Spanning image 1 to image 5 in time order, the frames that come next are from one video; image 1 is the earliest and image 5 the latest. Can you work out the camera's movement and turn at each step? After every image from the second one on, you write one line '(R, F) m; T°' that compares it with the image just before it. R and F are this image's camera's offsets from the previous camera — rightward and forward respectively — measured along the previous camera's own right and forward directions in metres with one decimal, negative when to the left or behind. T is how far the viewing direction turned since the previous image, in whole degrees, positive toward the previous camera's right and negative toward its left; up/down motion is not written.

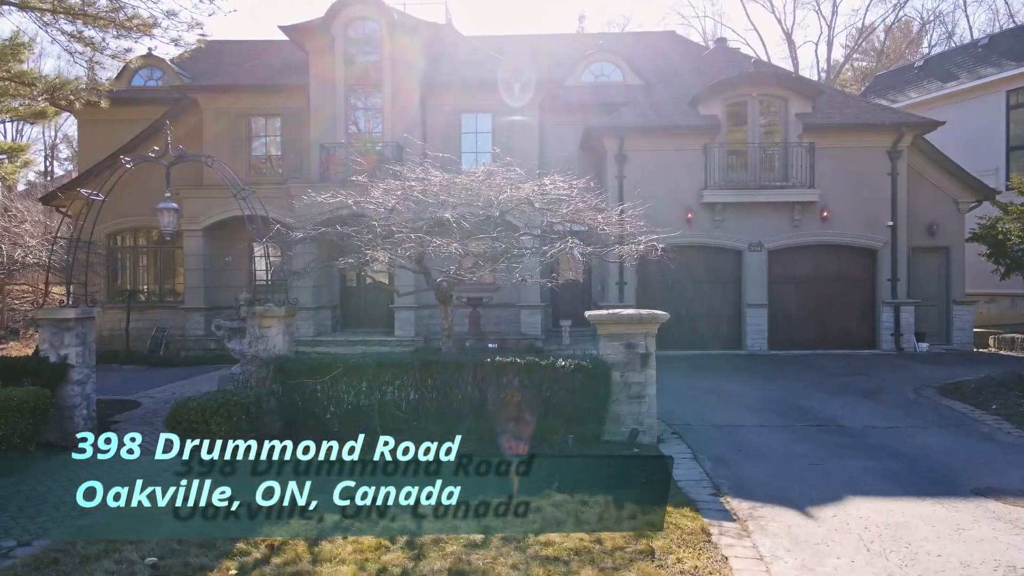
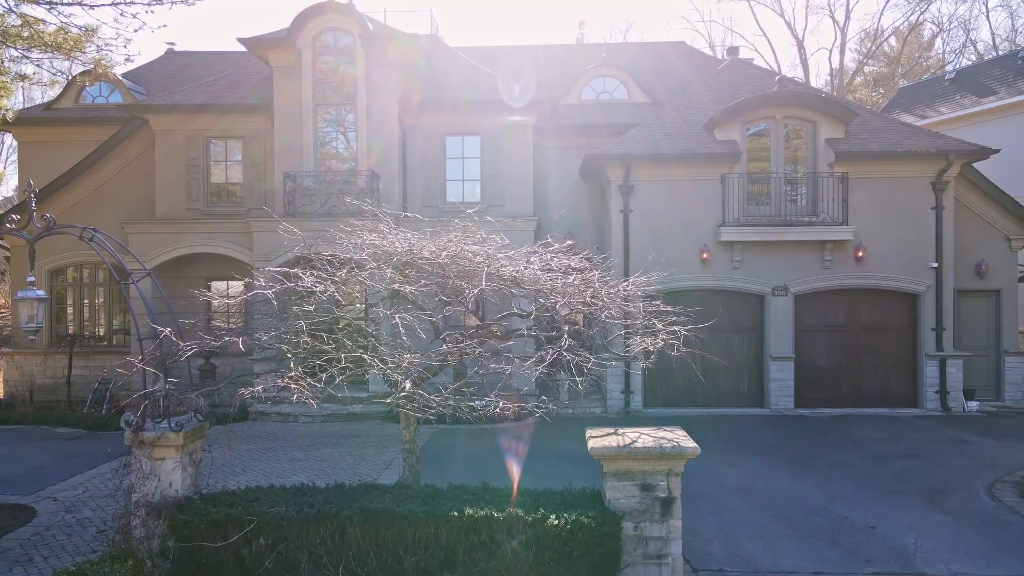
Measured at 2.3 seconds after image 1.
(+0.2, +1.8) m; 0°
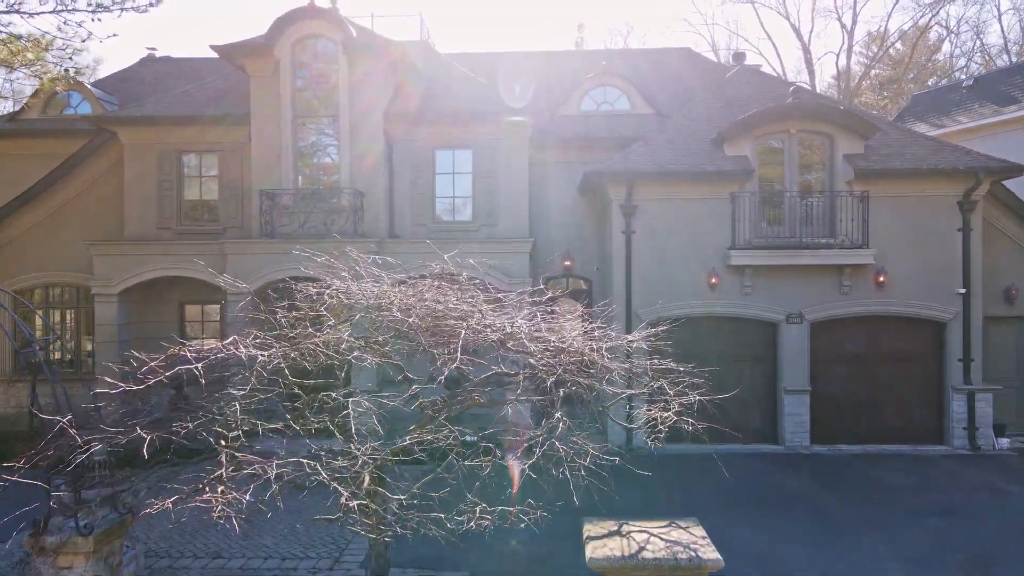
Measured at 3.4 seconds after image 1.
(+0.1, +0.9) m; 0°
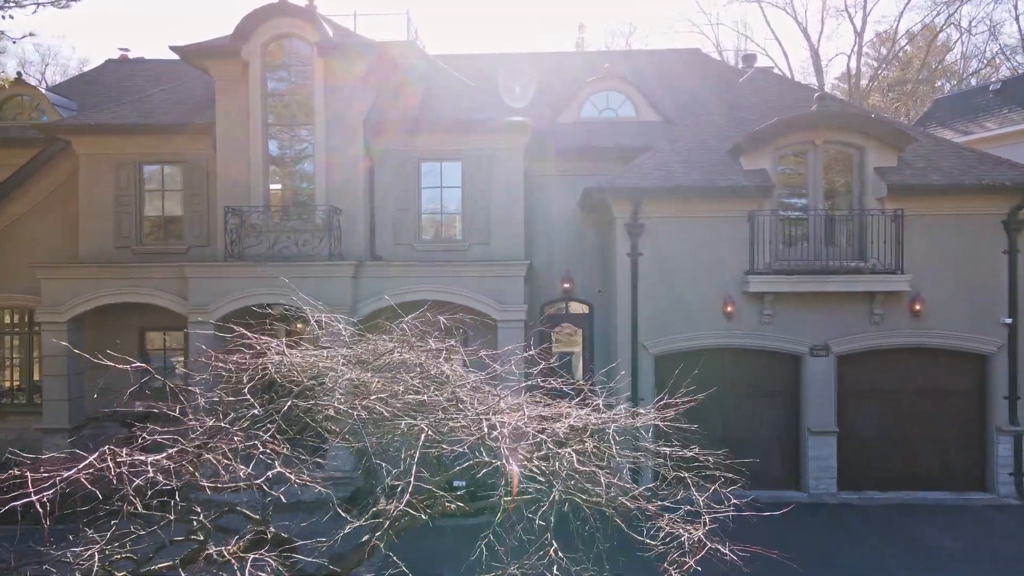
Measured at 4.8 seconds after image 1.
(+0.1, +1.2) m; 0°
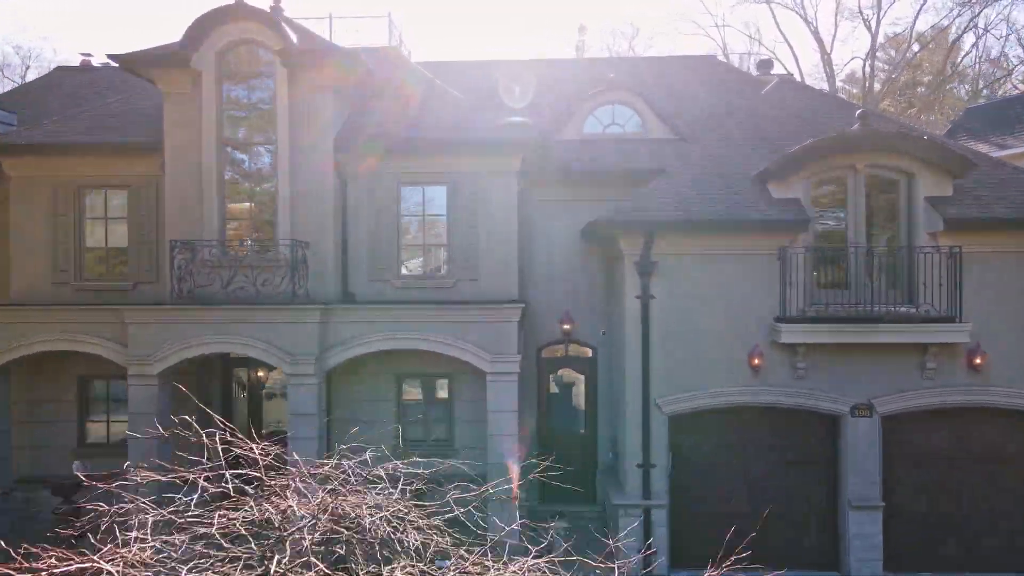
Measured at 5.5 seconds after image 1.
(+0.1, +1.5) m; 0°
